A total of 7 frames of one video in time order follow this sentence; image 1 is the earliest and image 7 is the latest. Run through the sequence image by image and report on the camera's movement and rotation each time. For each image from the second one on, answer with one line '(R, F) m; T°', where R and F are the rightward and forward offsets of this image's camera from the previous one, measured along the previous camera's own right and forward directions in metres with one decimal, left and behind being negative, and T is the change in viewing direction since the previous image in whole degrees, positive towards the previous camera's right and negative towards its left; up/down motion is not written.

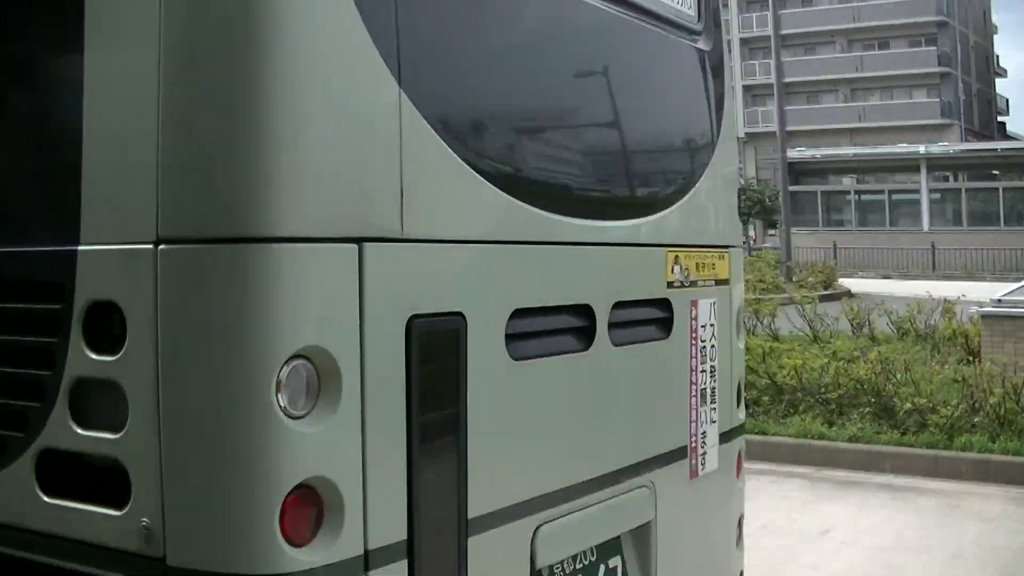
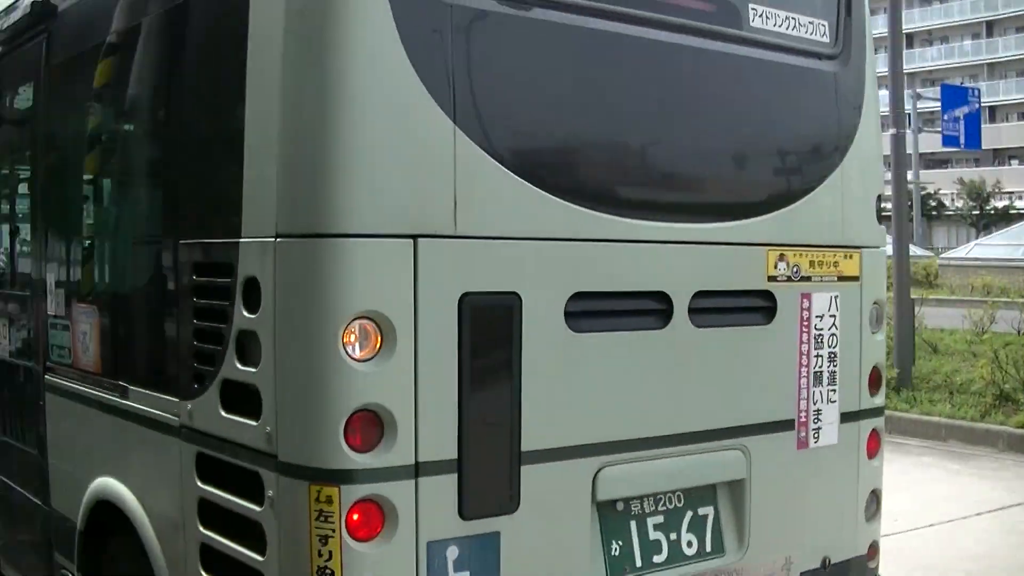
(+1.0, -0.5) m; -20°
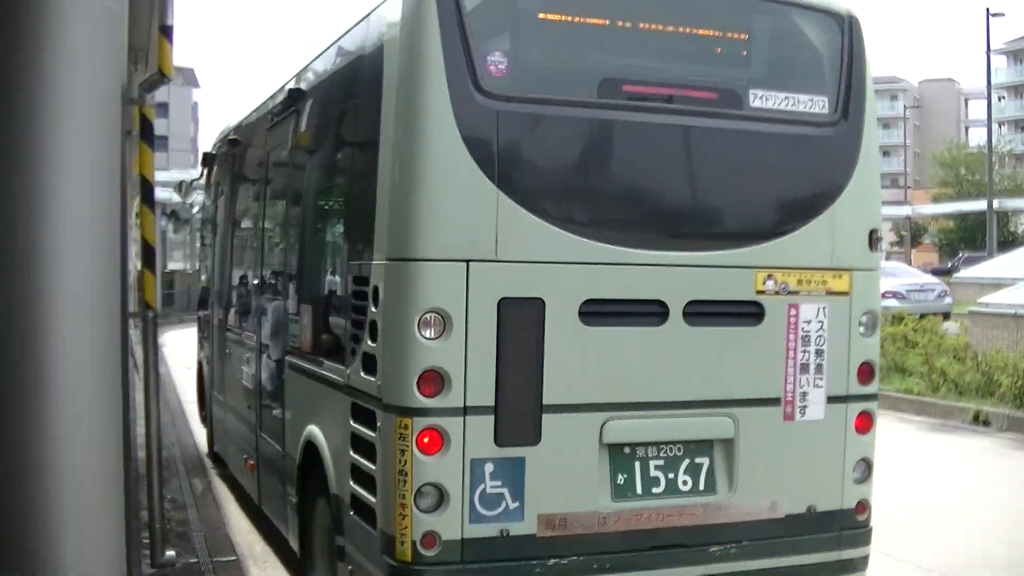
(+1.1, -1.4) m; -14°
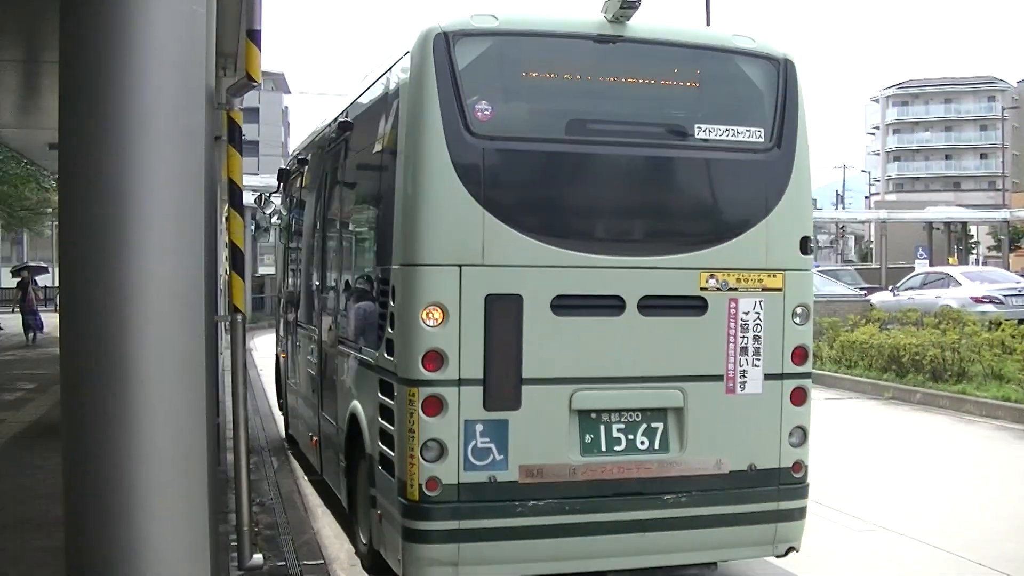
(+0.5, -1.2) m; -4°
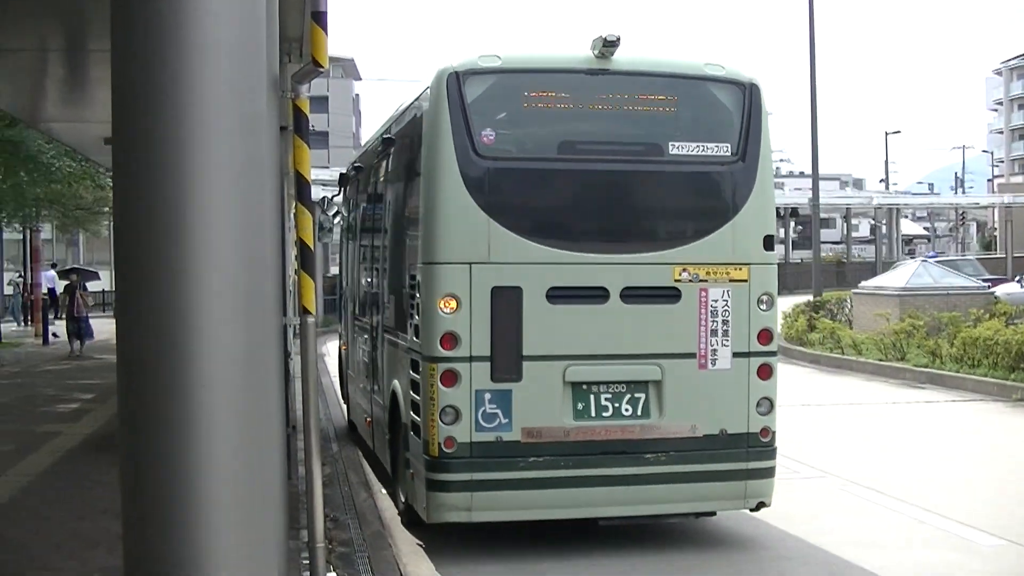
(+0.5, -1.2) m; -4°
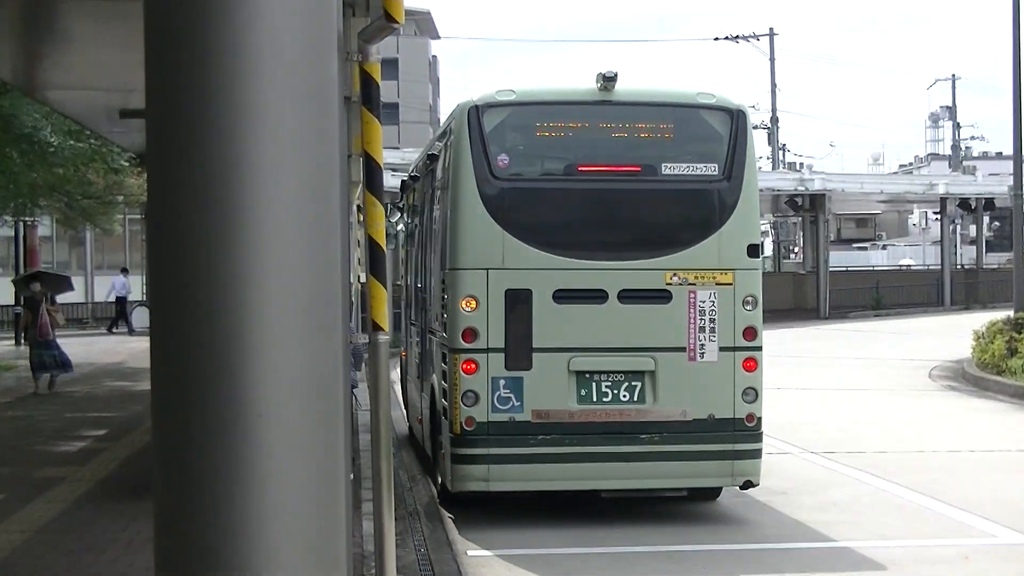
(+0.7, -1.2) m; -5°
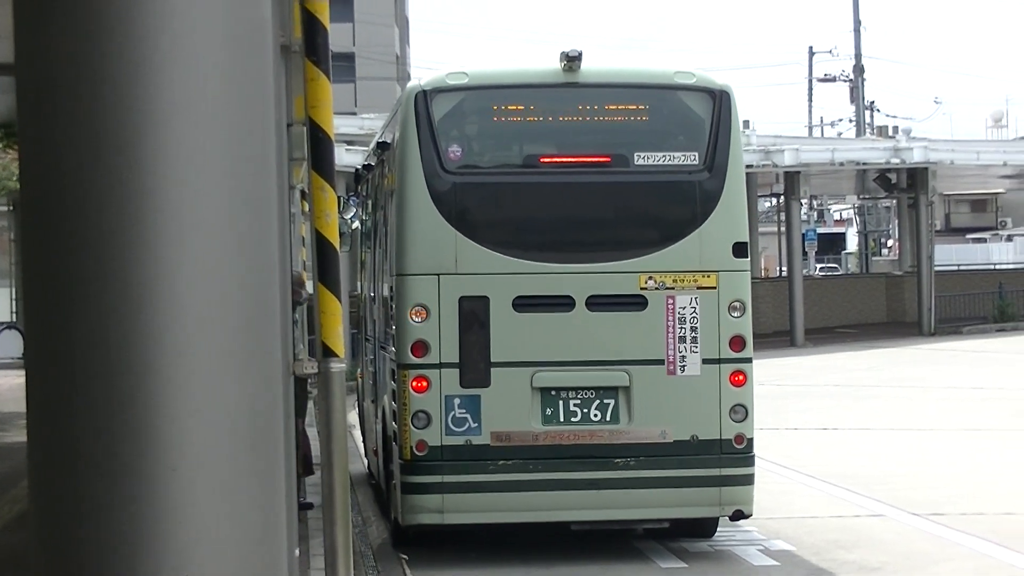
(+0.4, +0.9) m; -1°
